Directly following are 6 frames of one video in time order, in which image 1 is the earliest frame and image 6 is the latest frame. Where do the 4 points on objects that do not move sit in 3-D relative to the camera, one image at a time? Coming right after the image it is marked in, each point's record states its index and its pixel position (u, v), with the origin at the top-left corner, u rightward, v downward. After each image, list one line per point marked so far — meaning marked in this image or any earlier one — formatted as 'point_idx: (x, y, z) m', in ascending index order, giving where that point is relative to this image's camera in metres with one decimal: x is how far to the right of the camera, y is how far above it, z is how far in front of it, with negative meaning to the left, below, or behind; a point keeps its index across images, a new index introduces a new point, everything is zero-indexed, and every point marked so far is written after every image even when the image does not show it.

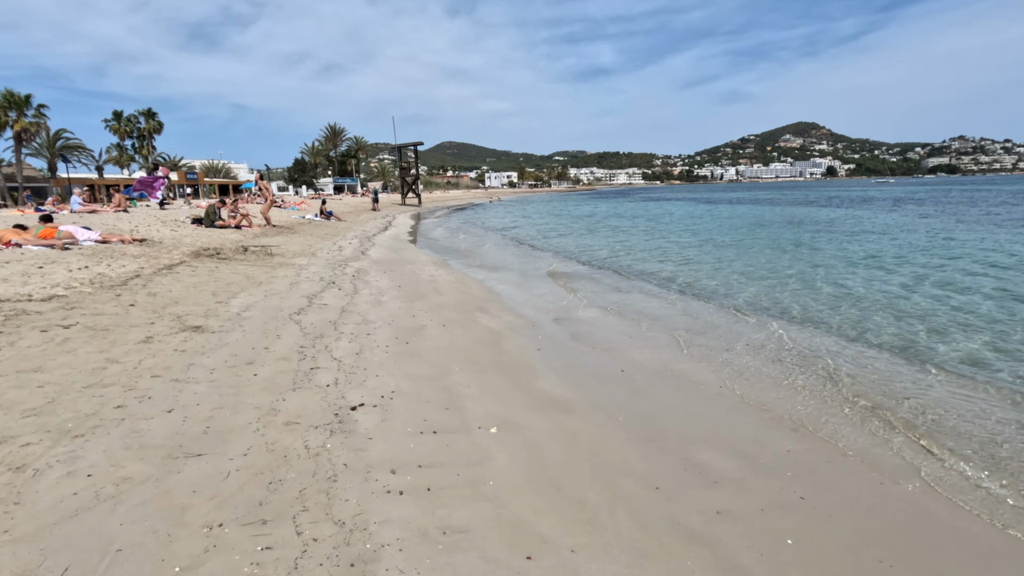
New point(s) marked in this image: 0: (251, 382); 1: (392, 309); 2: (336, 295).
0: (-2.0, -0.7, +4.2) m
1: (-1.6, -0.3, +7.3) m
2: (-2.6, -0.1, +7.9) m
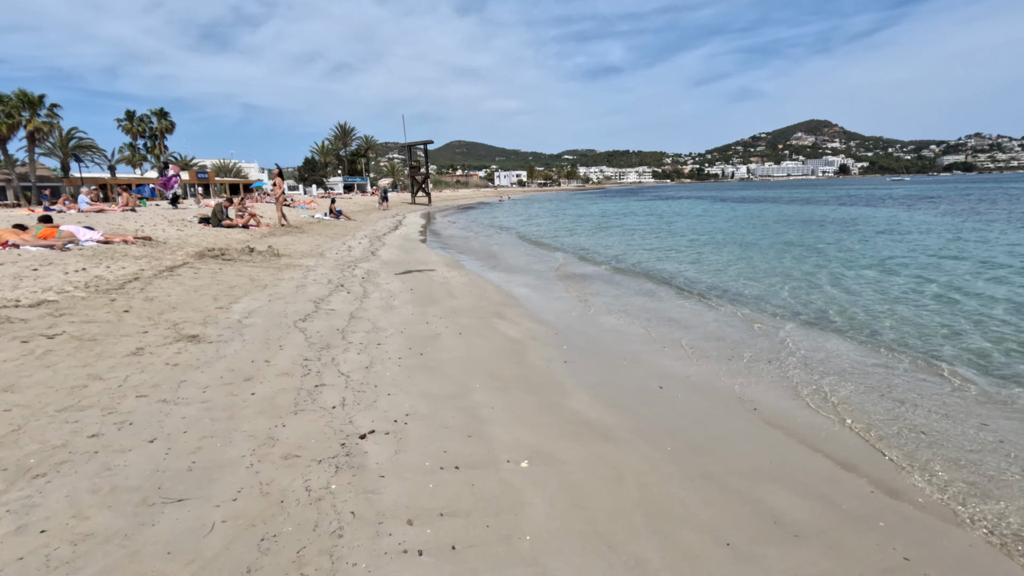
0: (-1.8, -0.8, +3.7) m
1: (-1.4, -0.3, +6.8) m
2: (-2.3, -0.2, +7.5) m
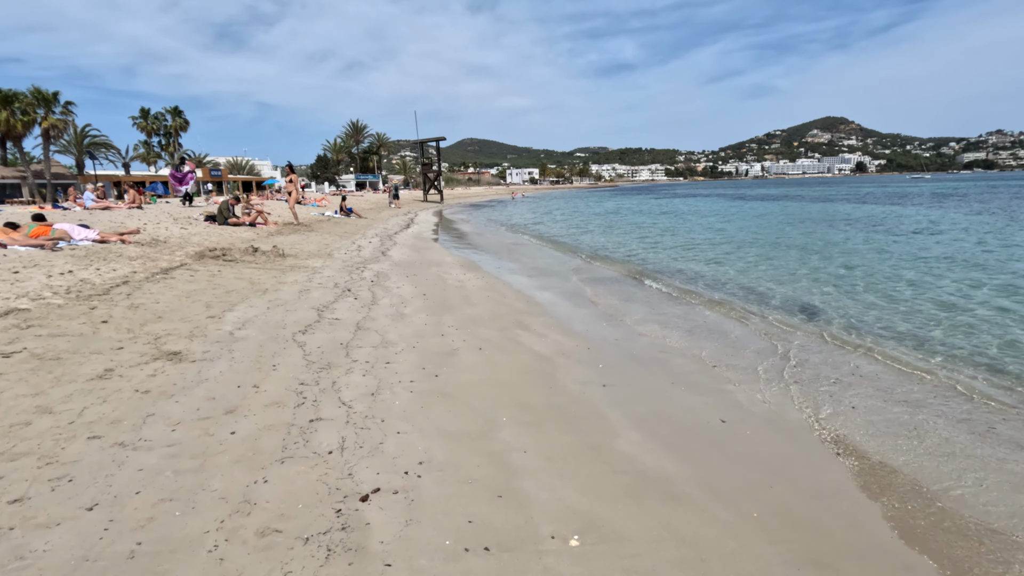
0: (-1.6, -0.9, +3.0) m
1: (-1.1, -0.4, +6.1) m
2: (-2.0, -0.2, +6.8) m
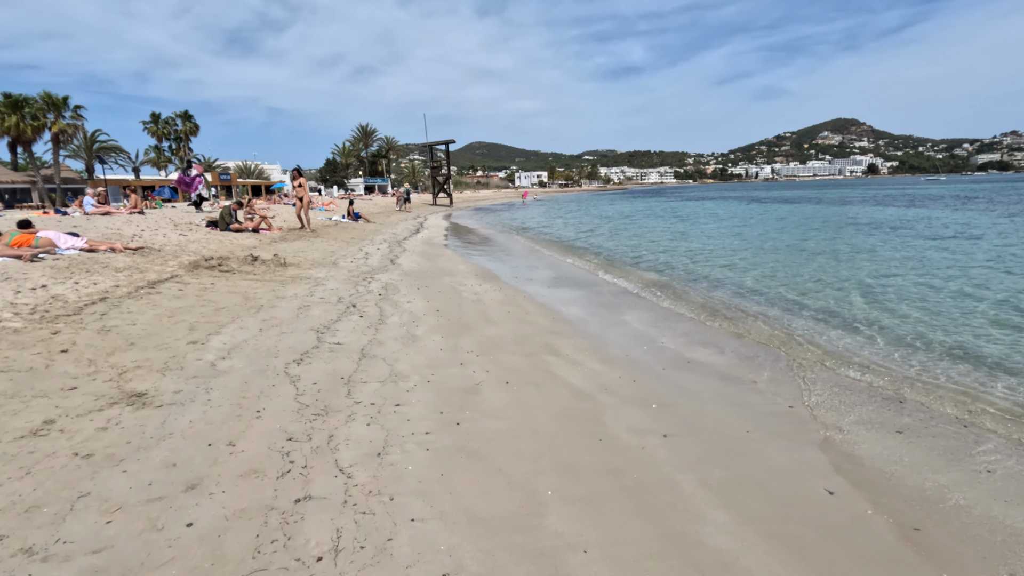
0: (-1.4, -1.1, +2.1) m
1: (-0.8, -0.6, +5.3) m
2: (-1.7, -0.4, +6.0) m
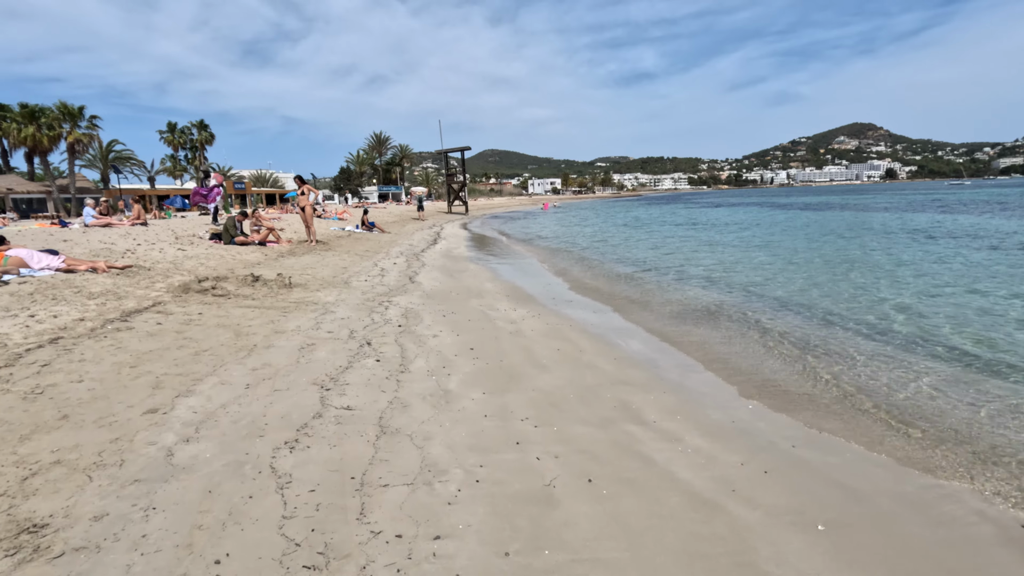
0: (-0.9, -1.4, +0.8) m
1: (-0.3, -1.0, +3.9) m
2: (-1.2, -0.8, +4.6) m
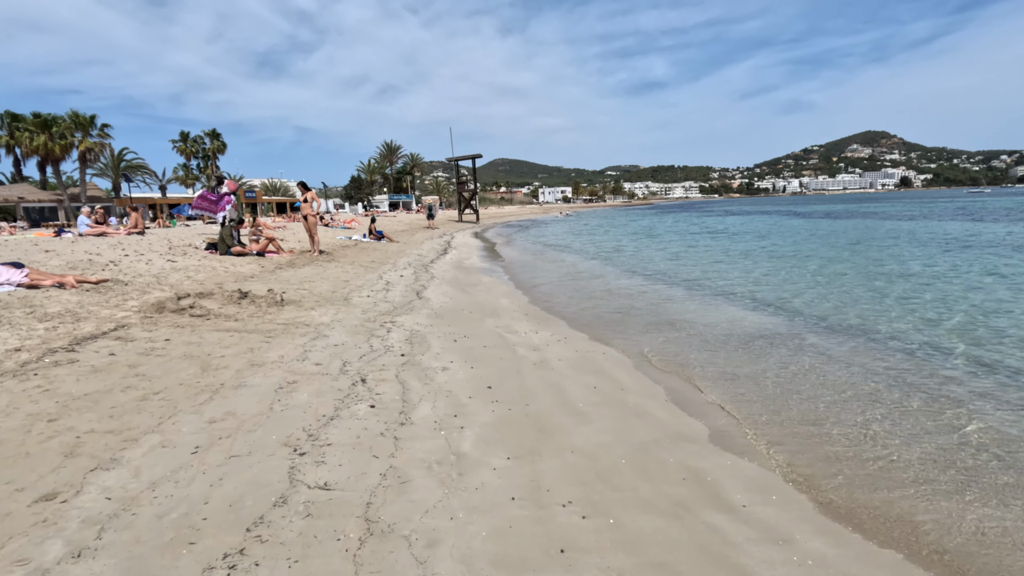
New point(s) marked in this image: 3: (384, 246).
0: (-0.8, -1.5, -0.3) m
1: (-0.1, -1.1, +2.8) m
2: (-1.0, -1.0, +3.5) m
3: (-4.7, +1.5, +19.5) m
